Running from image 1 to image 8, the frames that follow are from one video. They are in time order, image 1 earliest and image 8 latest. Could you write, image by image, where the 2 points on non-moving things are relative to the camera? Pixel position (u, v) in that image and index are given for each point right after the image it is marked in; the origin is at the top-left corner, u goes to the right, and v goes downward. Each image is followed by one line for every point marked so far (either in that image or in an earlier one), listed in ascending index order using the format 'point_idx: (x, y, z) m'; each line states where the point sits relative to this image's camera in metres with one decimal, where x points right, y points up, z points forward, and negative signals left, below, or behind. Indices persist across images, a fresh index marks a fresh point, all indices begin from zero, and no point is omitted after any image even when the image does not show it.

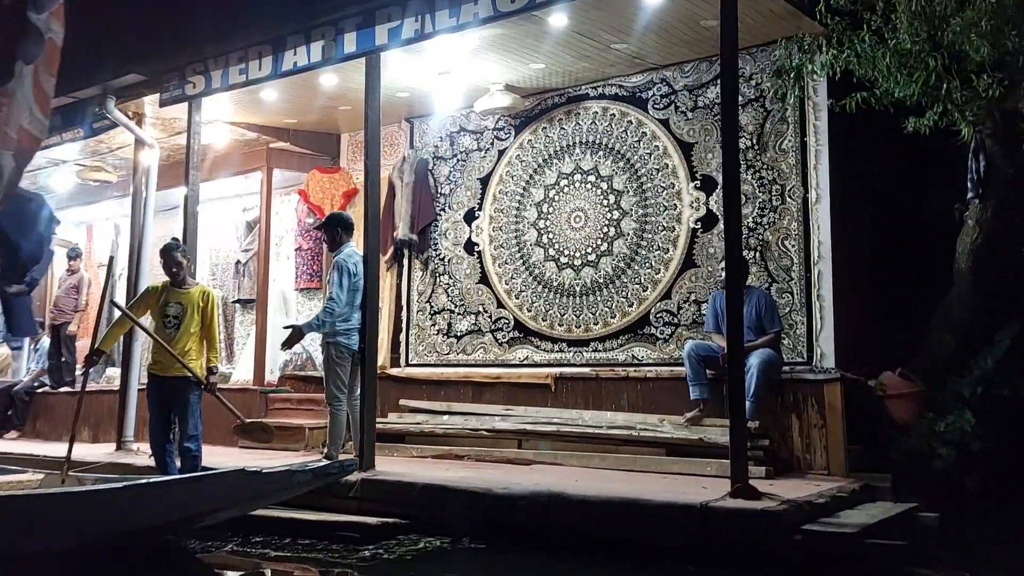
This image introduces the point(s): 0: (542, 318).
0: (+0.3, -0.3, +7.0) m
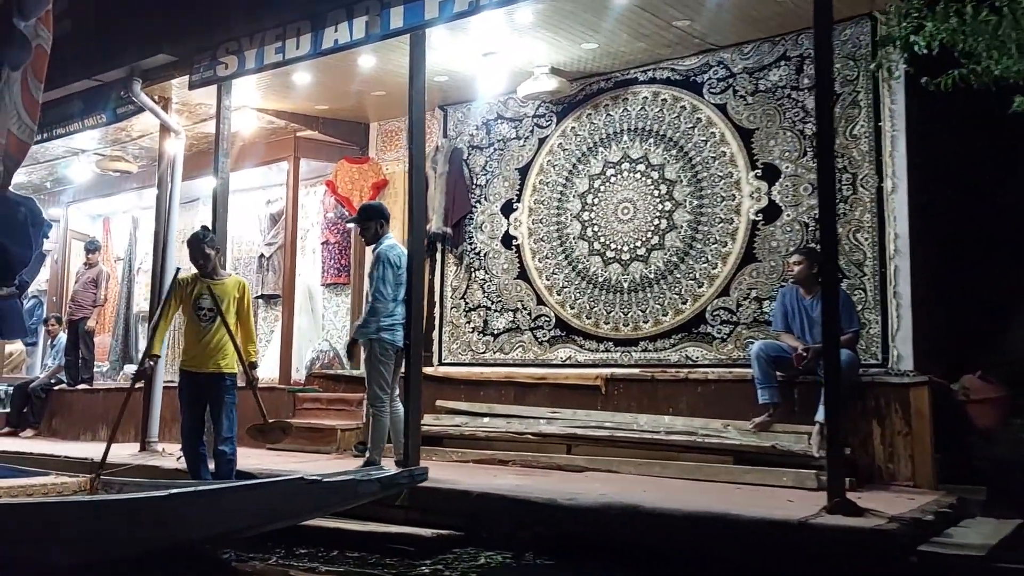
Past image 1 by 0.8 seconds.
0: (+0.7, -0.3, +6.6) m
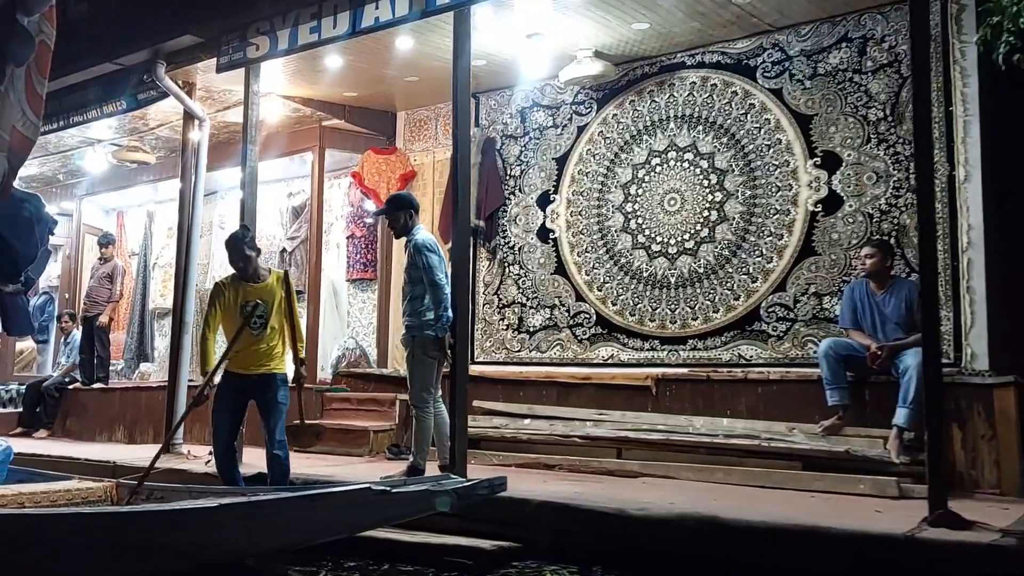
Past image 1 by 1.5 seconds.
0: (+1.0, -0.2, +6.3) m
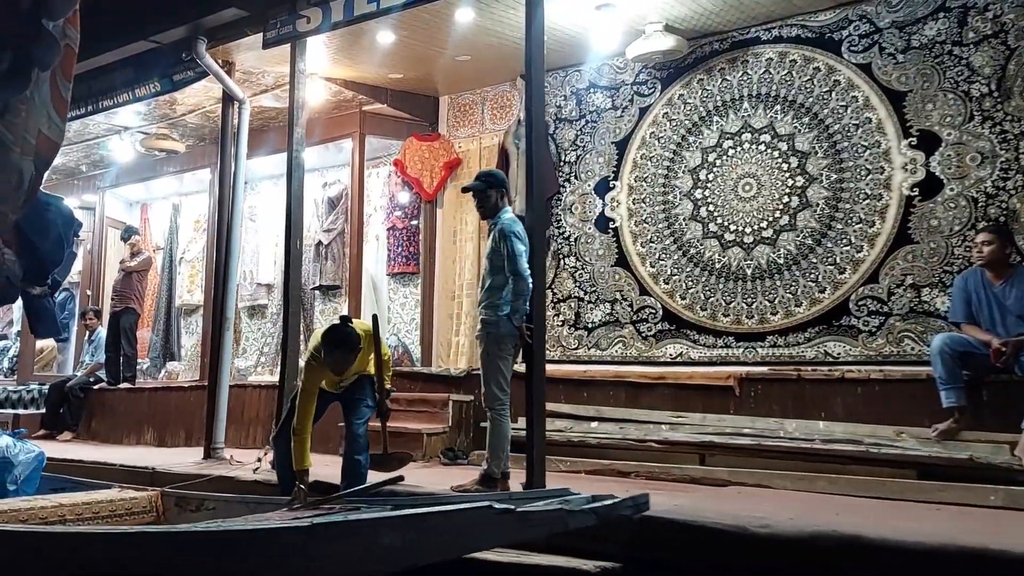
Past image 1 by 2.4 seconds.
0: (+1.5, -0.2, +5.9) m
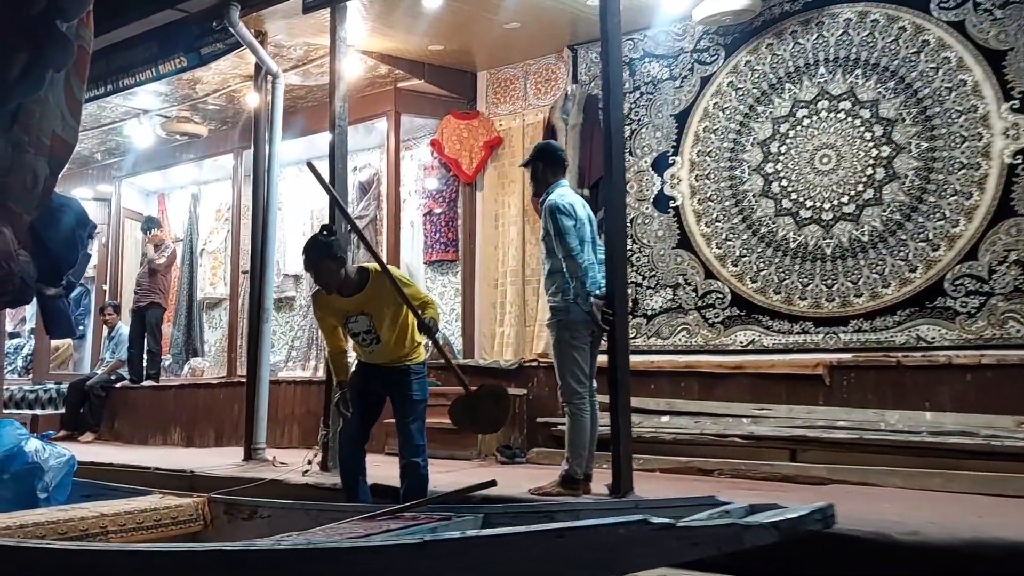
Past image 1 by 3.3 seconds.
0: (+2.0, 0.0, +5.4) m
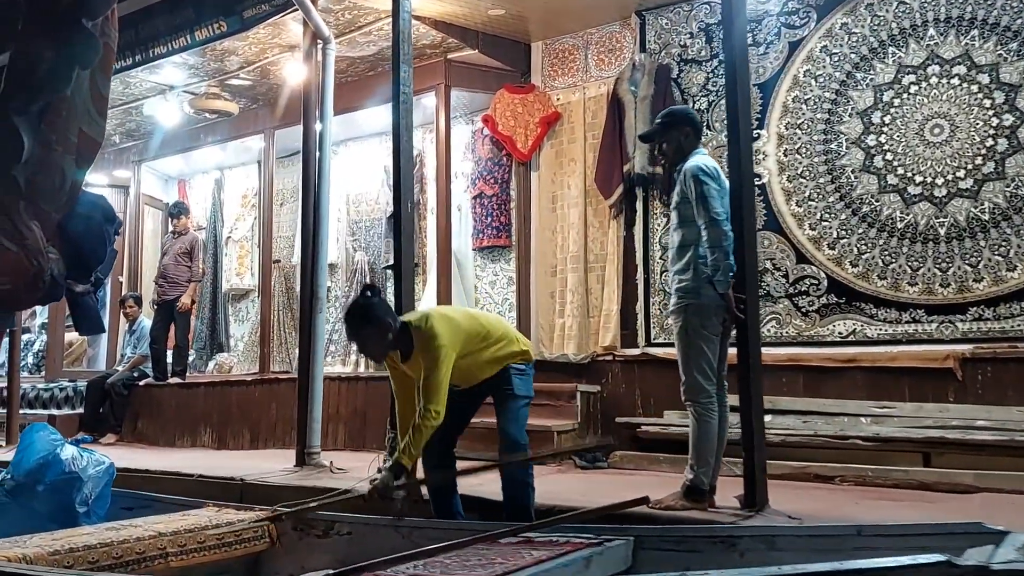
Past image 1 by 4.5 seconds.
0: (+2.5, +0.1, +4.9) m
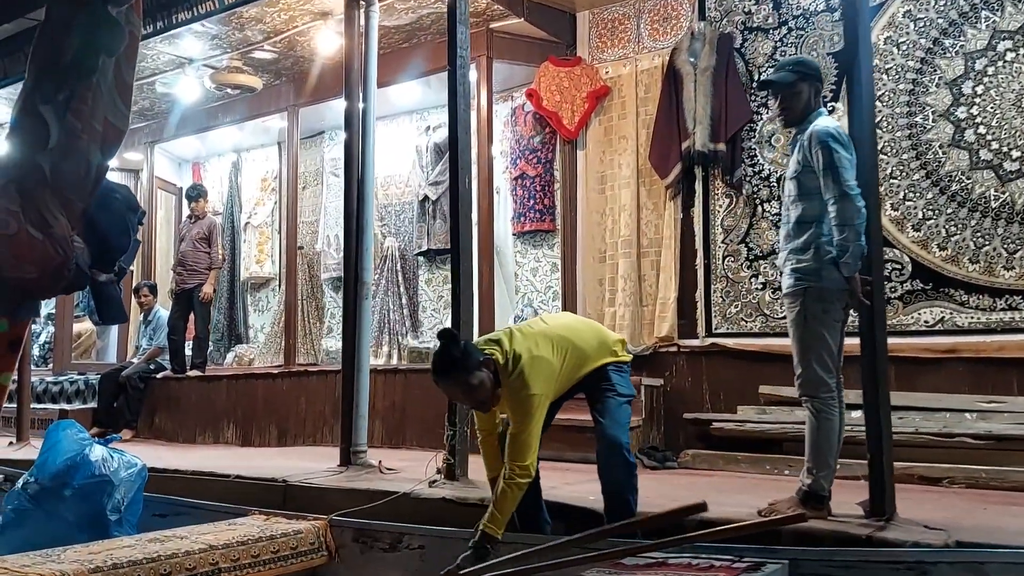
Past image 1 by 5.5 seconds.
0: (+2.9, +0.2, +4.5) m
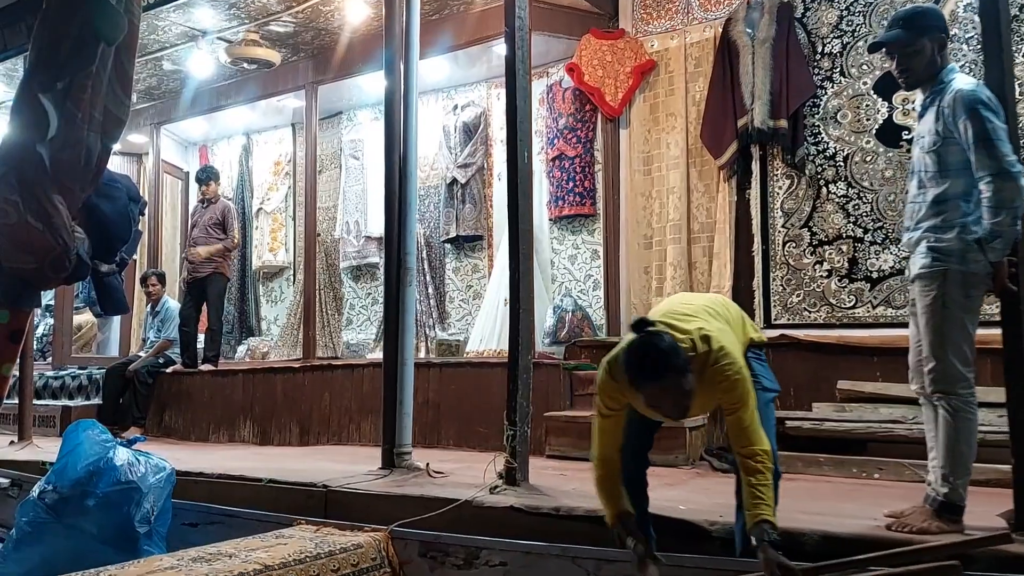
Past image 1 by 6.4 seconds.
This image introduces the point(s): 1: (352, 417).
0: (+3.2, +0.3, +4.2) m
1: (-1.2, -1.0, +5.5) m
